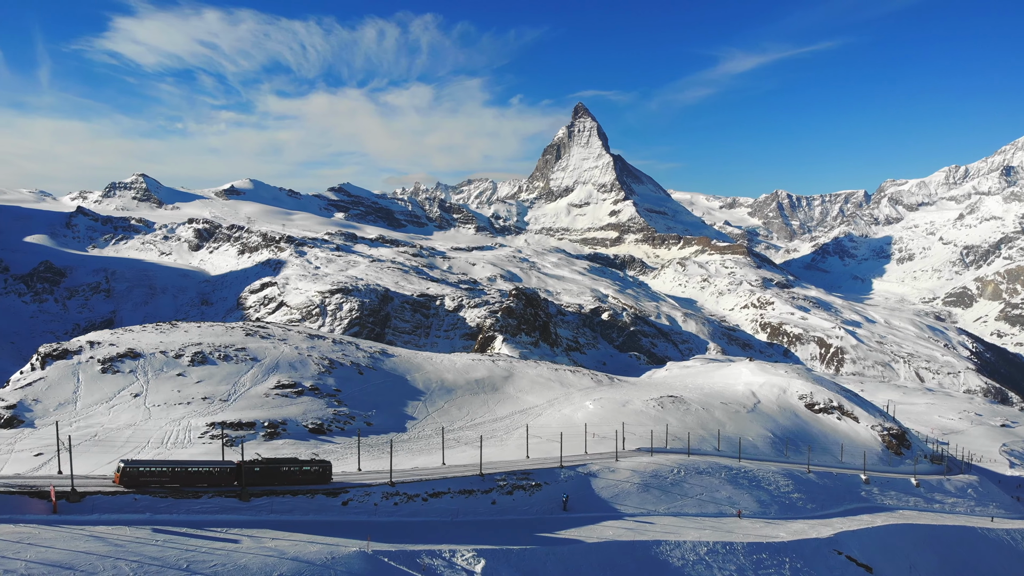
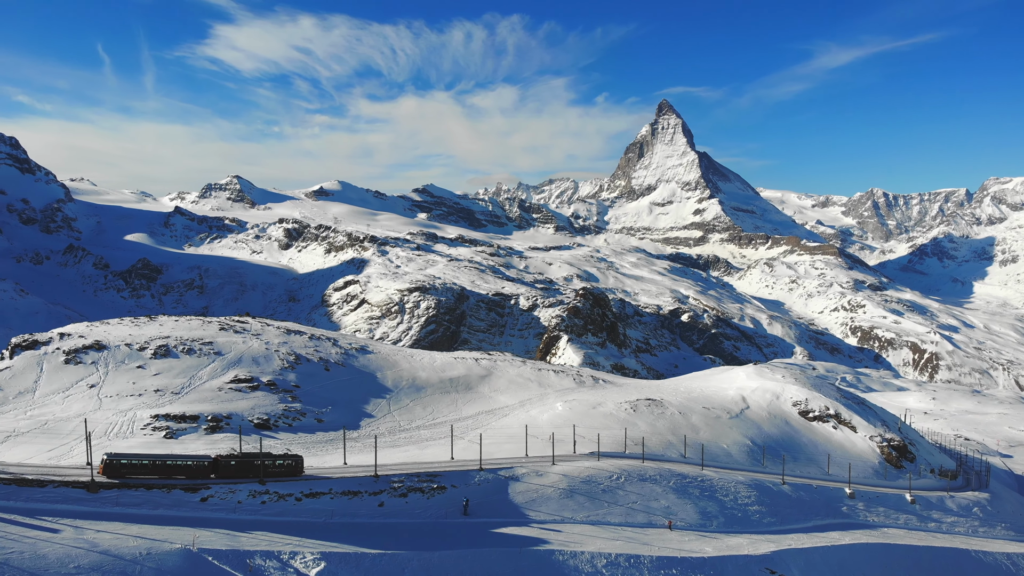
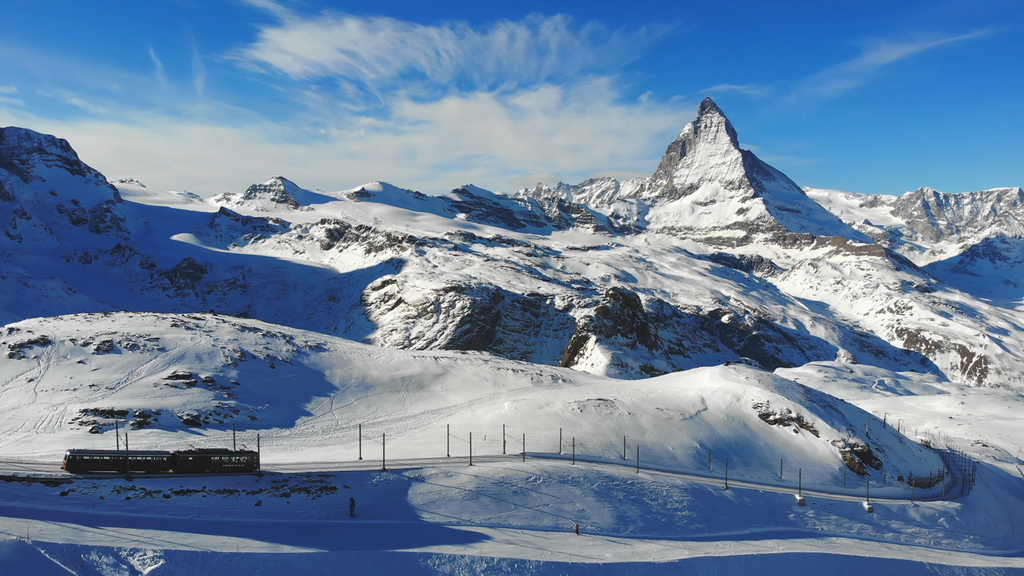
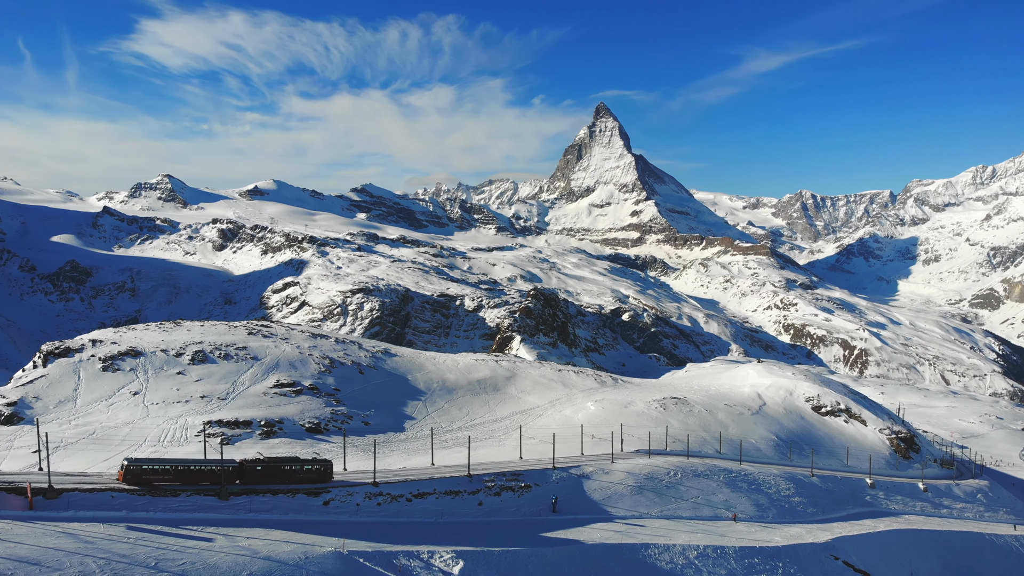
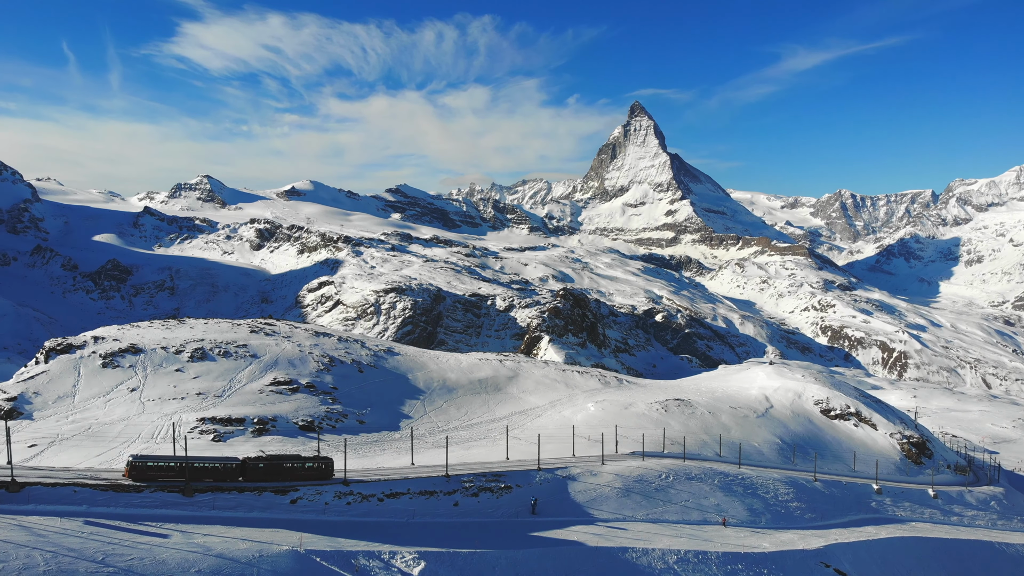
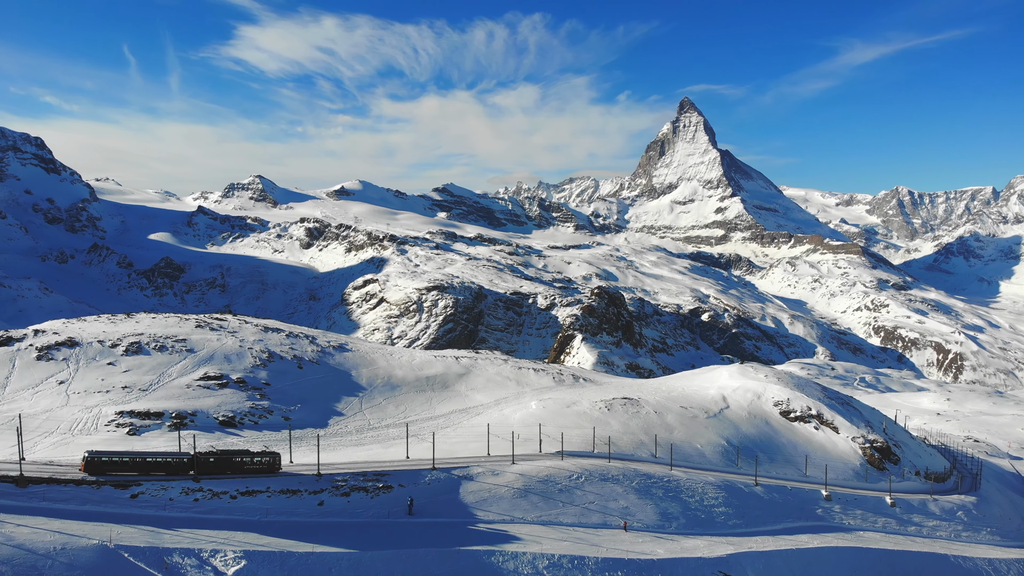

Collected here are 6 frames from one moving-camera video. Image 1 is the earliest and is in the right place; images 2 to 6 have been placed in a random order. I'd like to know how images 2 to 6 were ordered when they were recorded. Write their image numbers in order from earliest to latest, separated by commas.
4, 5, 2, 6, 3
